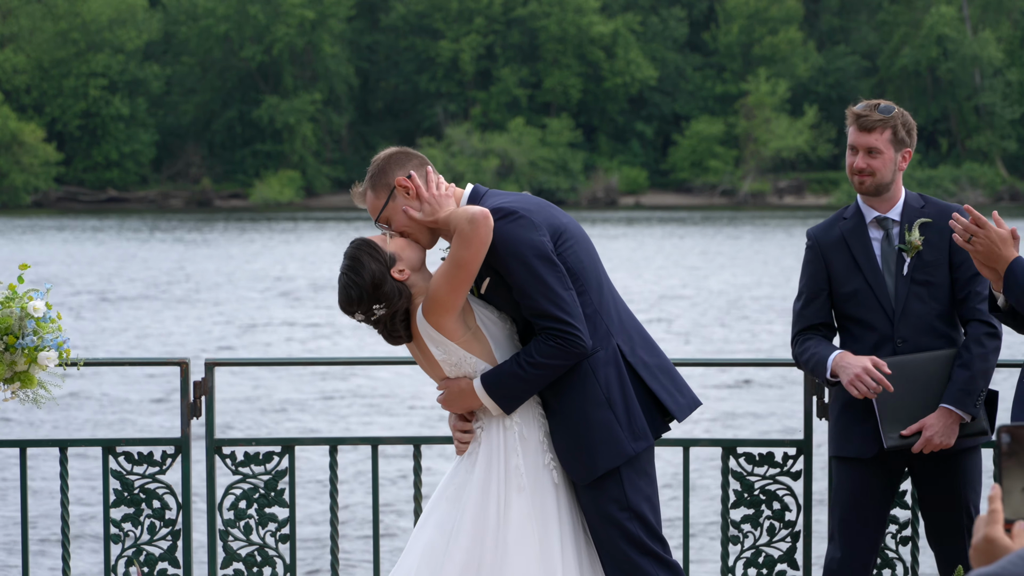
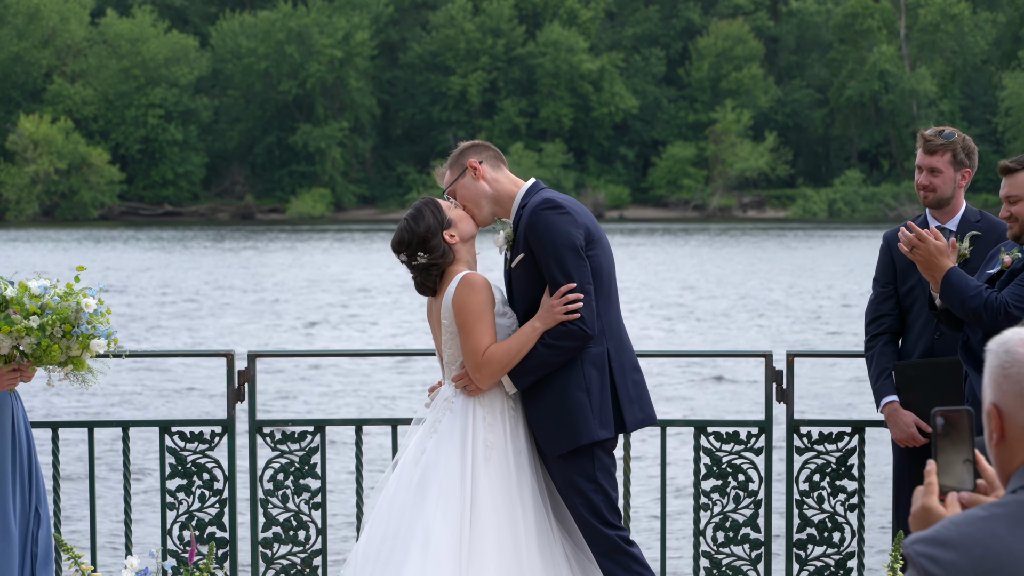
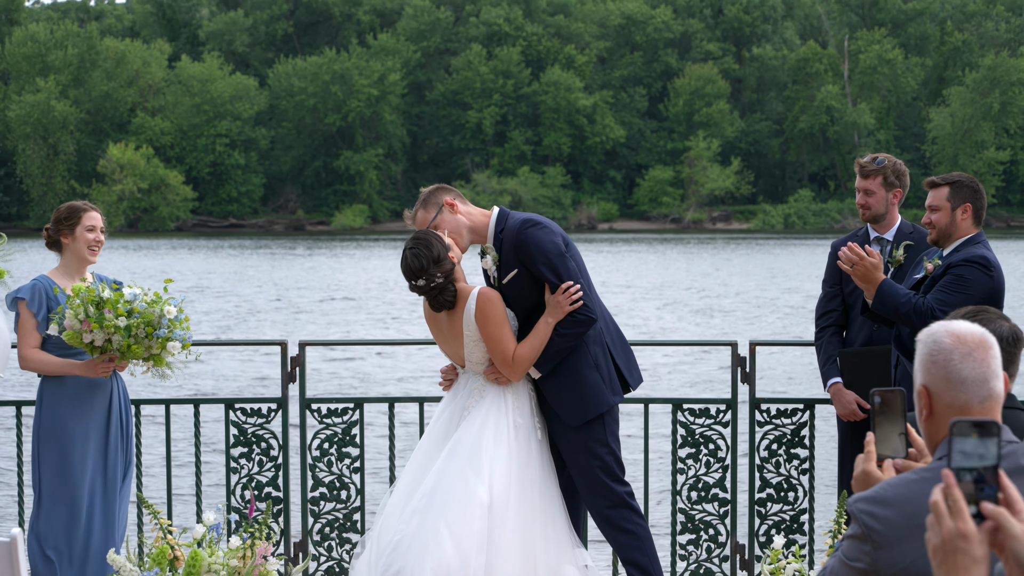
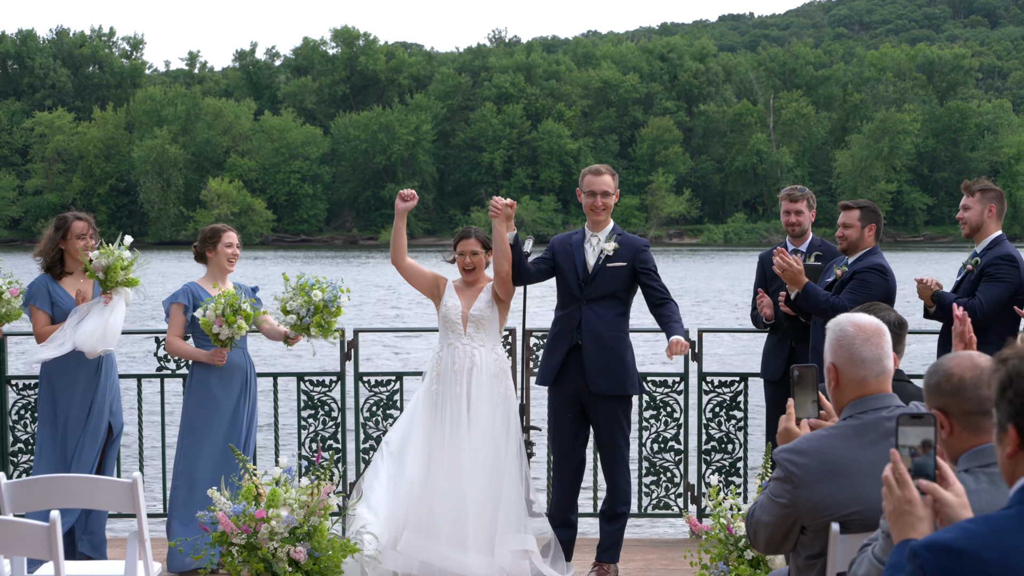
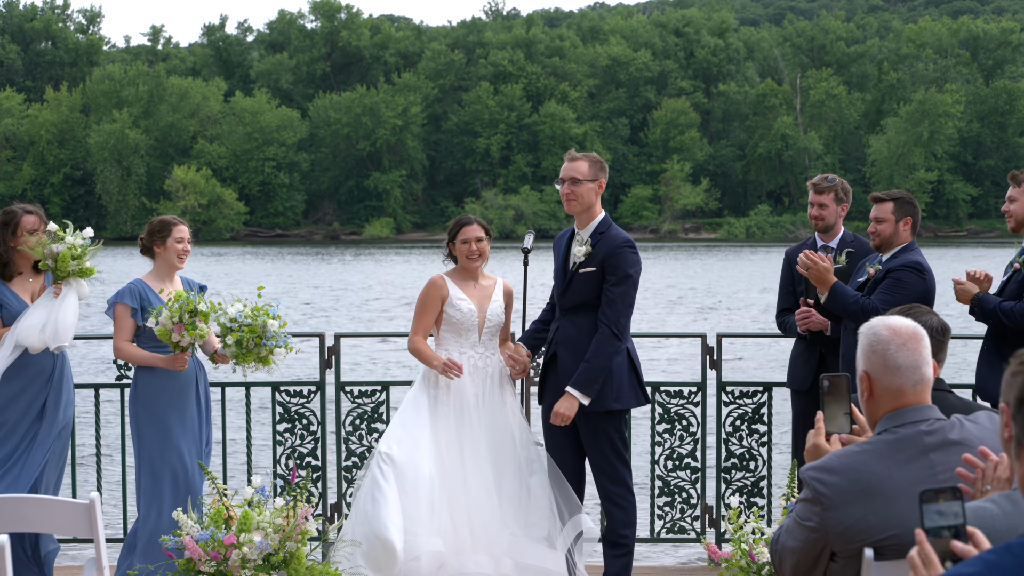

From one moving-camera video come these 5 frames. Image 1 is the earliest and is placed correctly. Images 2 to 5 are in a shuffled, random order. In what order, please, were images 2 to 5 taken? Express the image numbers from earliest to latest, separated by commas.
2, 3, 5, 4
